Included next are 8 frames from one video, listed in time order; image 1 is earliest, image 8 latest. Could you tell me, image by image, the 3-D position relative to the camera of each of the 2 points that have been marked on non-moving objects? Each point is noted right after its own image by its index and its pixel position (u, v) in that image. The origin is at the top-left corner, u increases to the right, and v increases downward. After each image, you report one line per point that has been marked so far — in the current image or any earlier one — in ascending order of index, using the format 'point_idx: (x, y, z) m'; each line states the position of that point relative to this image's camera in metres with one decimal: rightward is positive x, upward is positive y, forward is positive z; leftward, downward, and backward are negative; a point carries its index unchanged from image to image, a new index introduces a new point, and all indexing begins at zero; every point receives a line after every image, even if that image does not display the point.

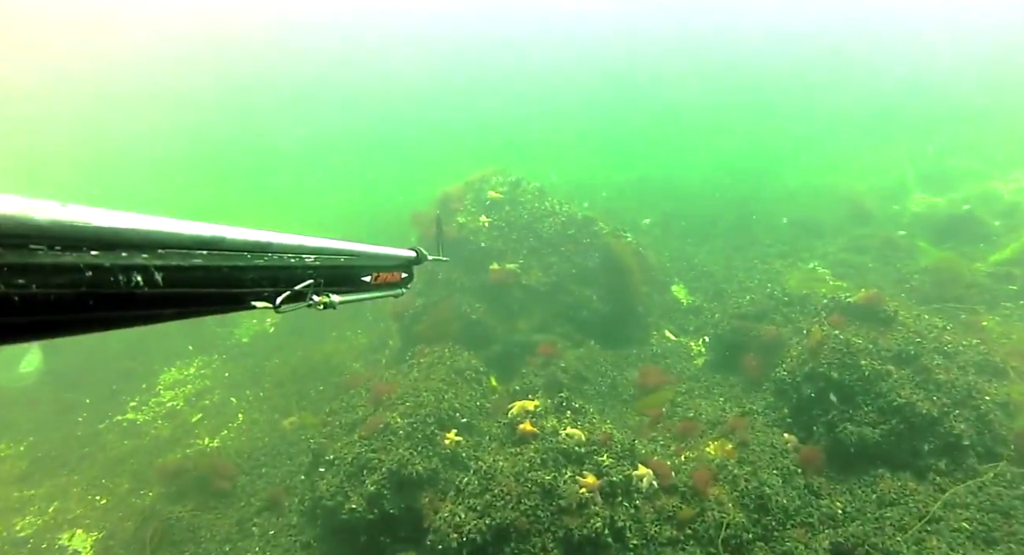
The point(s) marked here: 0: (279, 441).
0: (-6.6, -4.7, +17.3) m
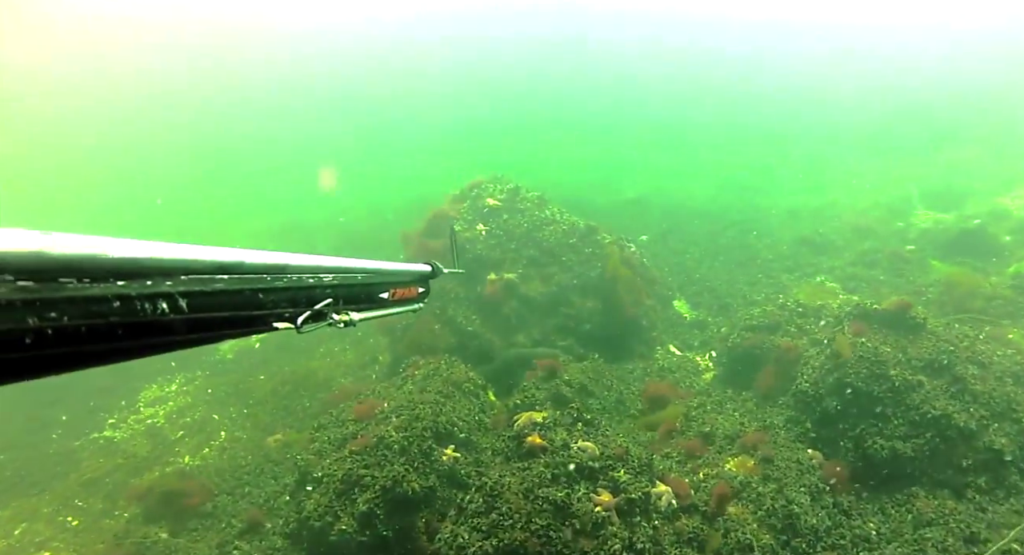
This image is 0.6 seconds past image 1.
0: (-6.6, -4.9, +16.3) m
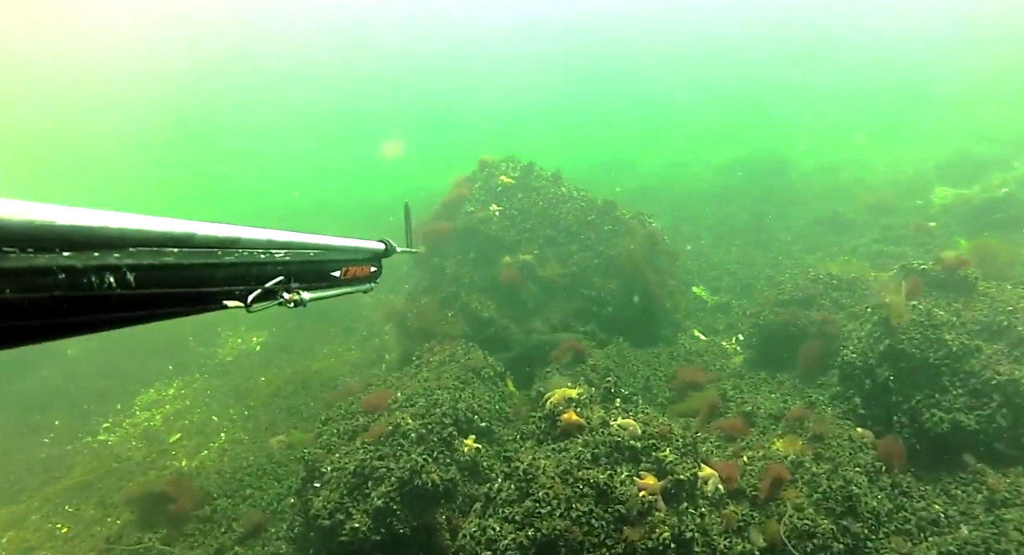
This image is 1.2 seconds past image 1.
0: (-6.1, -4.6, +15.4) m
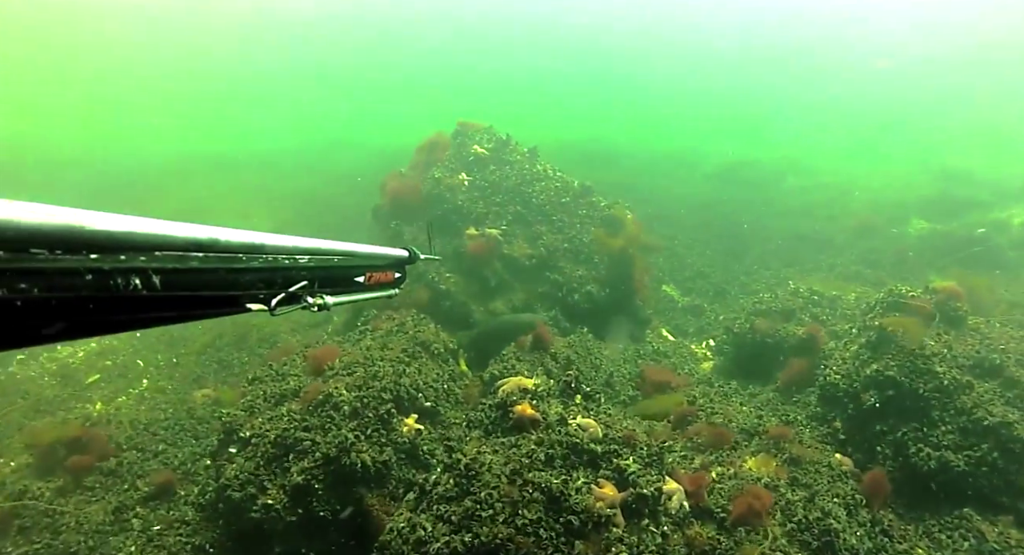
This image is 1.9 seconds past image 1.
0: (-7.4, -3.1, +13.8) m
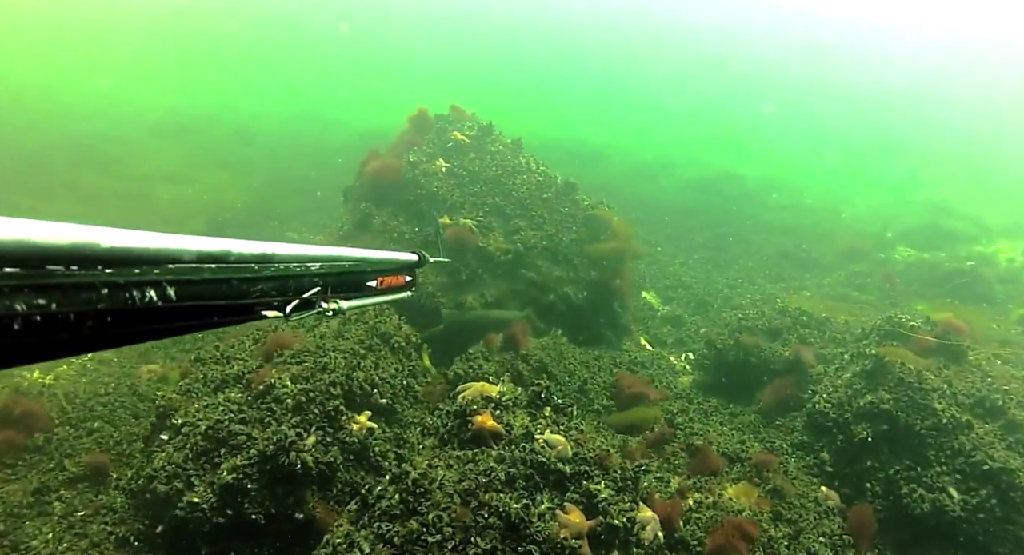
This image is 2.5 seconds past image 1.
0: (-8.1, -2.4, +12.7) m
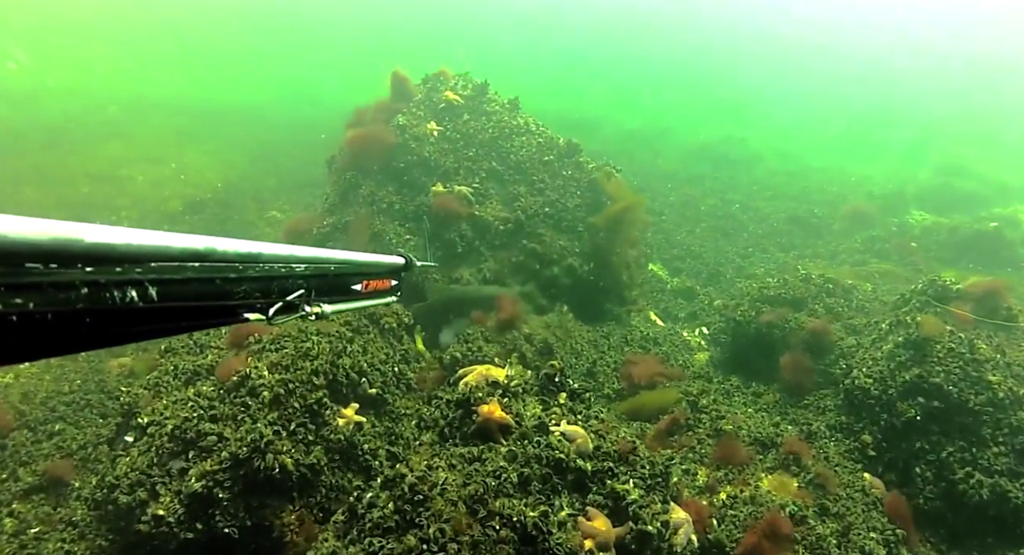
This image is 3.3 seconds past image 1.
0: (-8.1, -2.1, +11.6) m
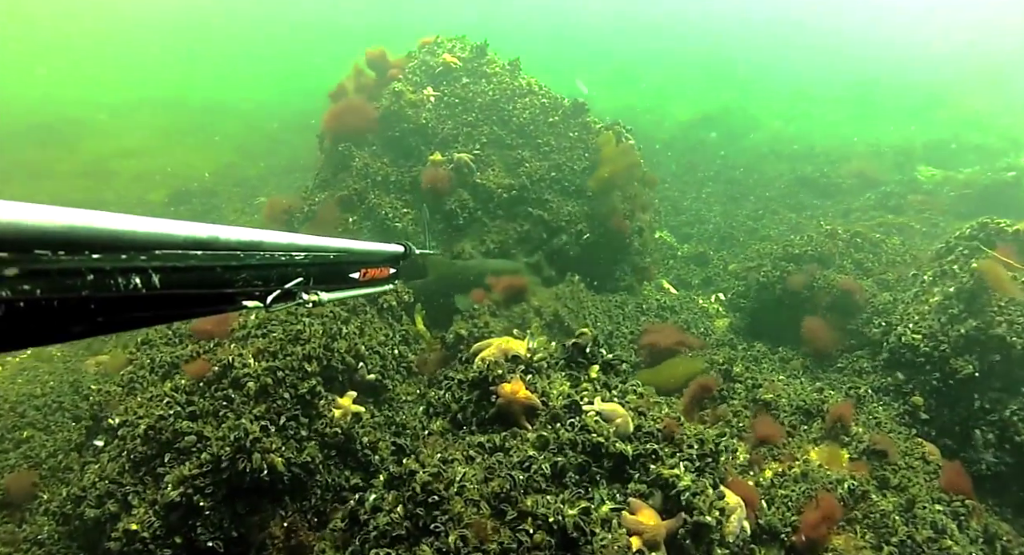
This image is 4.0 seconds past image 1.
0: (-7.9, -1.9, +10.7) m
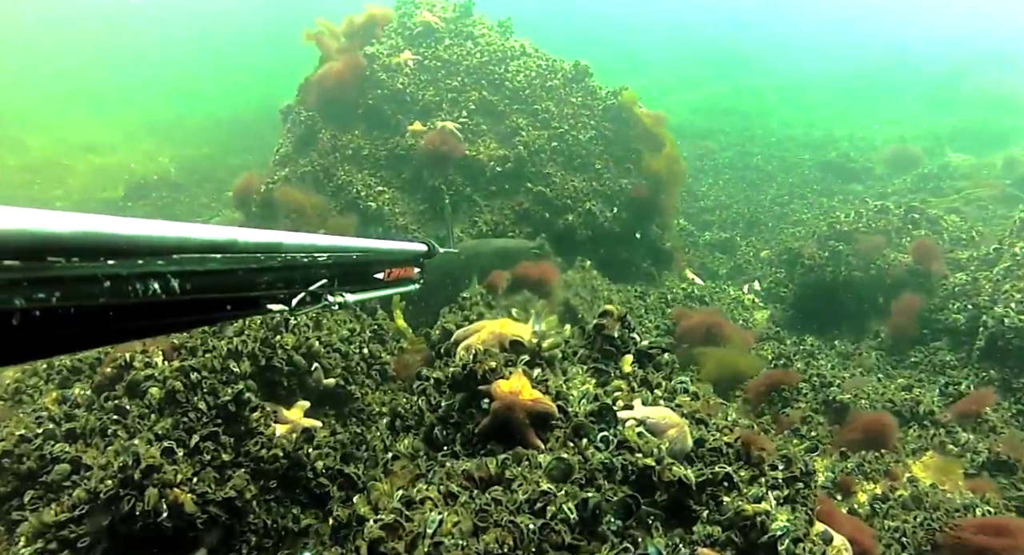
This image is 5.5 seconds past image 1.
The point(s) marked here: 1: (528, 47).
0: (-7.9, -1.9, +9.1) m
1: (+0.3, +4.4, +12.2) m
